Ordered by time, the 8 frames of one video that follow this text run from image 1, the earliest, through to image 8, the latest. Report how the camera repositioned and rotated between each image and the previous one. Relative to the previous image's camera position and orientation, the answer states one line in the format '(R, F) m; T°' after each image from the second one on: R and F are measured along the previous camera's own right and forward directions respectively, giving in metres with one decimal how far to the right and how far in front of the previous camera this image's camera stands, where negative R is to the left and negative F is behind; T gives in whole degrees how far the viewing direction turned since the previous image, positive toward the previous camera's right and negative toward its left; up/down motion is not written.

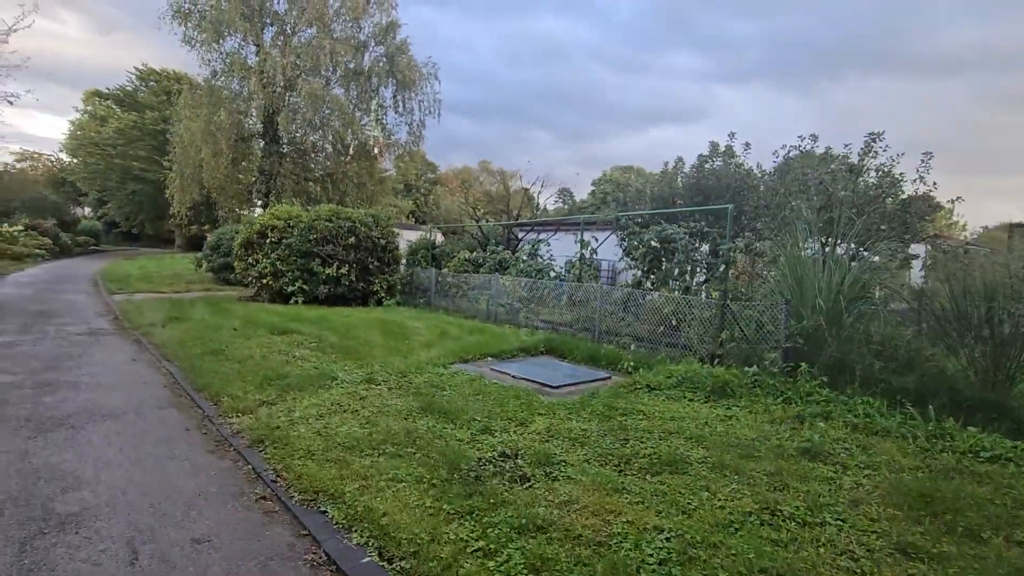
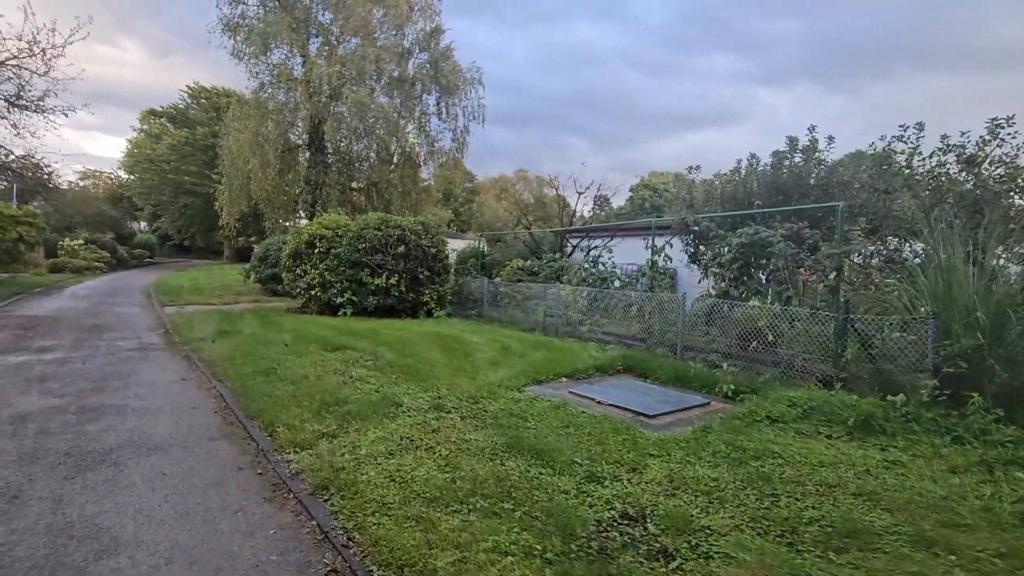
(-0.6, +0.8) m; -4°
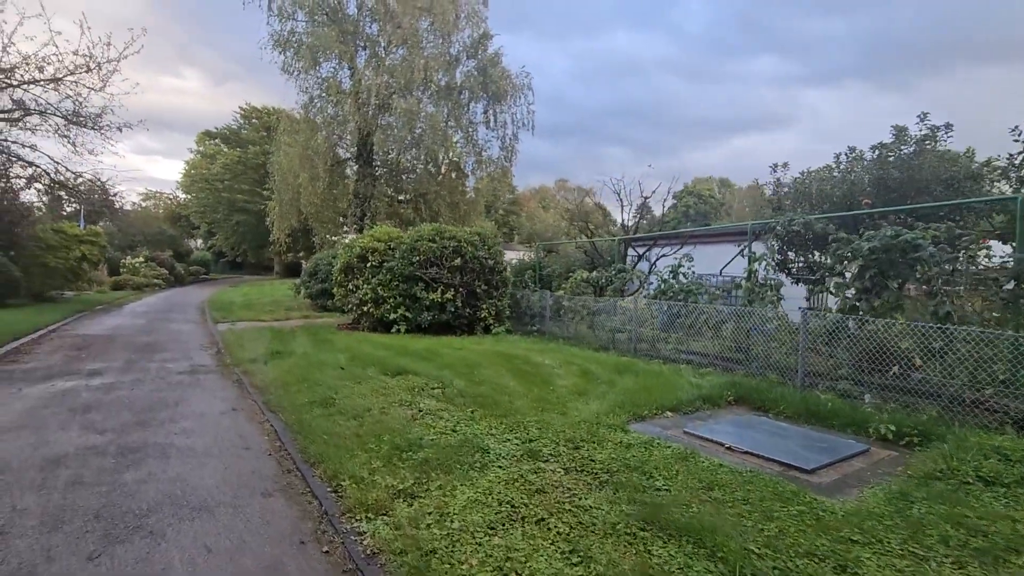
(-0.6, +1.0) m; -4°
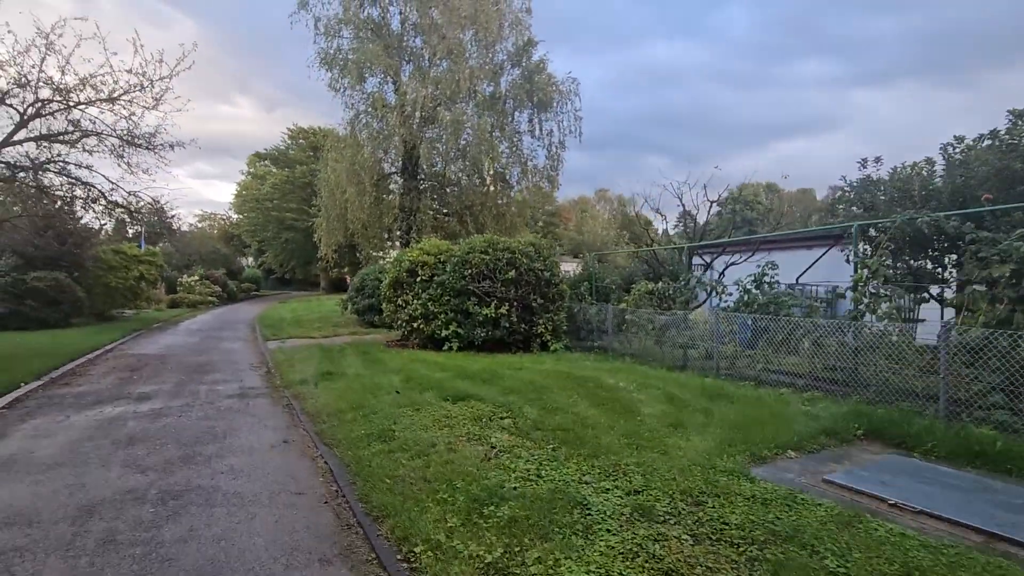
(-0.5, +0.8) m; -4°
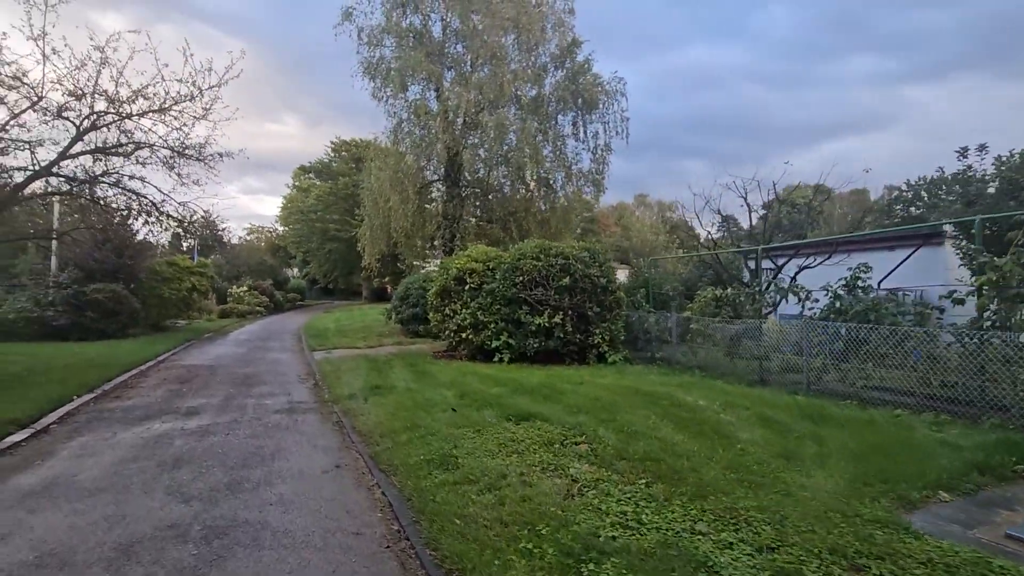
(-0.4, +0.7) m; -4°
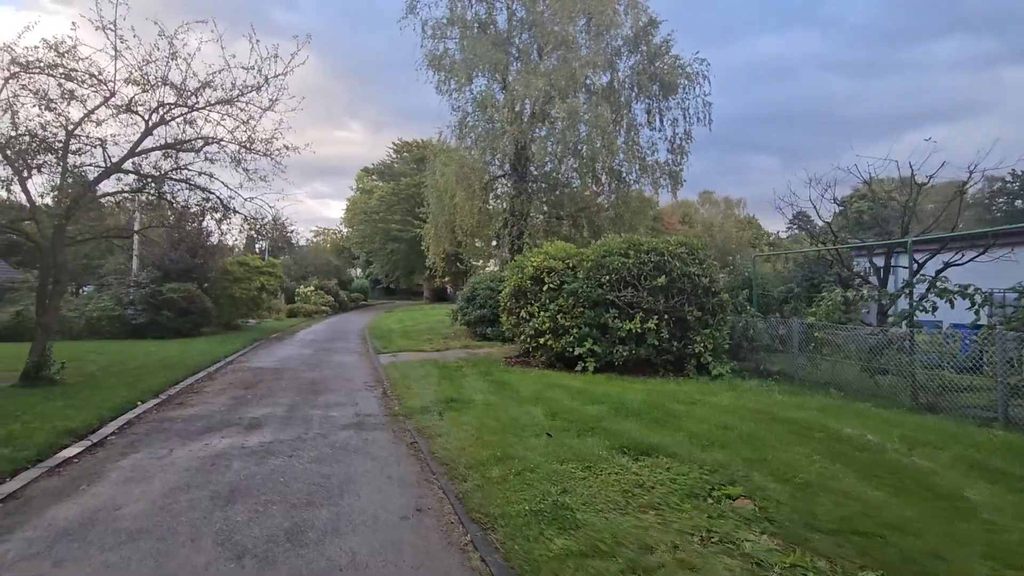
(-0.6, +1.2) m; -6°
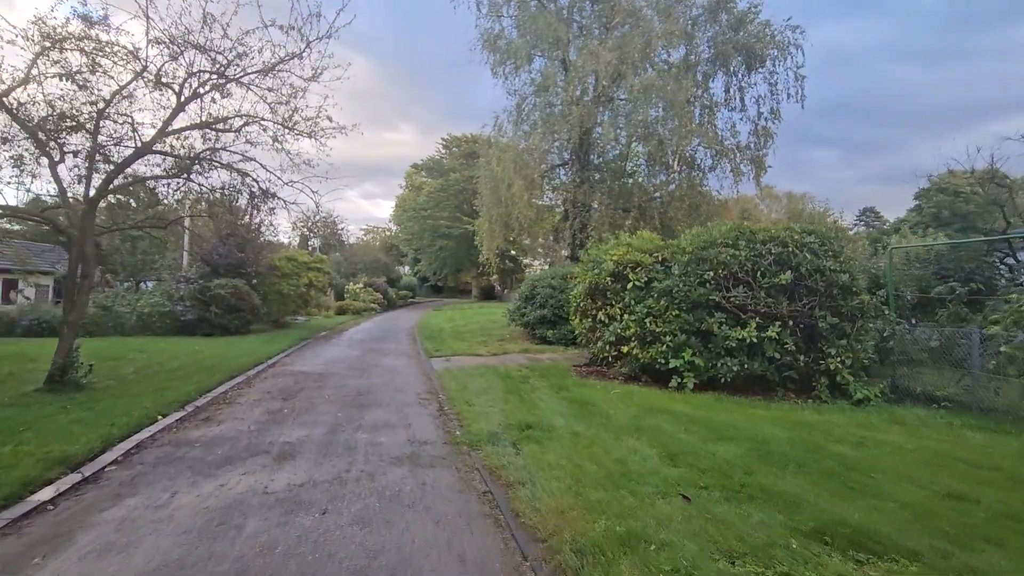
(-0.6, +1.7) m; -5°
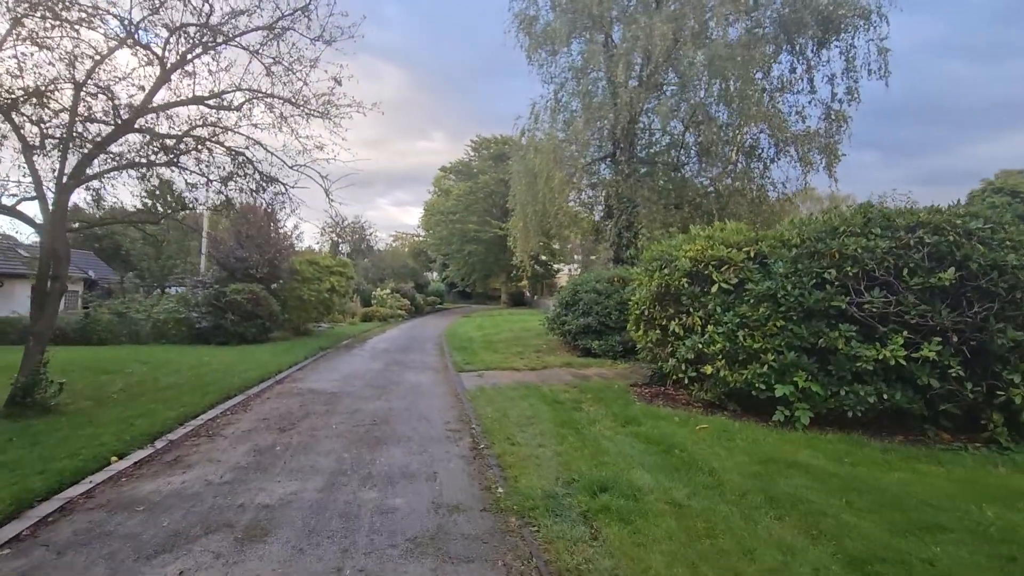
(-0.3, +1.9) m; -3°
